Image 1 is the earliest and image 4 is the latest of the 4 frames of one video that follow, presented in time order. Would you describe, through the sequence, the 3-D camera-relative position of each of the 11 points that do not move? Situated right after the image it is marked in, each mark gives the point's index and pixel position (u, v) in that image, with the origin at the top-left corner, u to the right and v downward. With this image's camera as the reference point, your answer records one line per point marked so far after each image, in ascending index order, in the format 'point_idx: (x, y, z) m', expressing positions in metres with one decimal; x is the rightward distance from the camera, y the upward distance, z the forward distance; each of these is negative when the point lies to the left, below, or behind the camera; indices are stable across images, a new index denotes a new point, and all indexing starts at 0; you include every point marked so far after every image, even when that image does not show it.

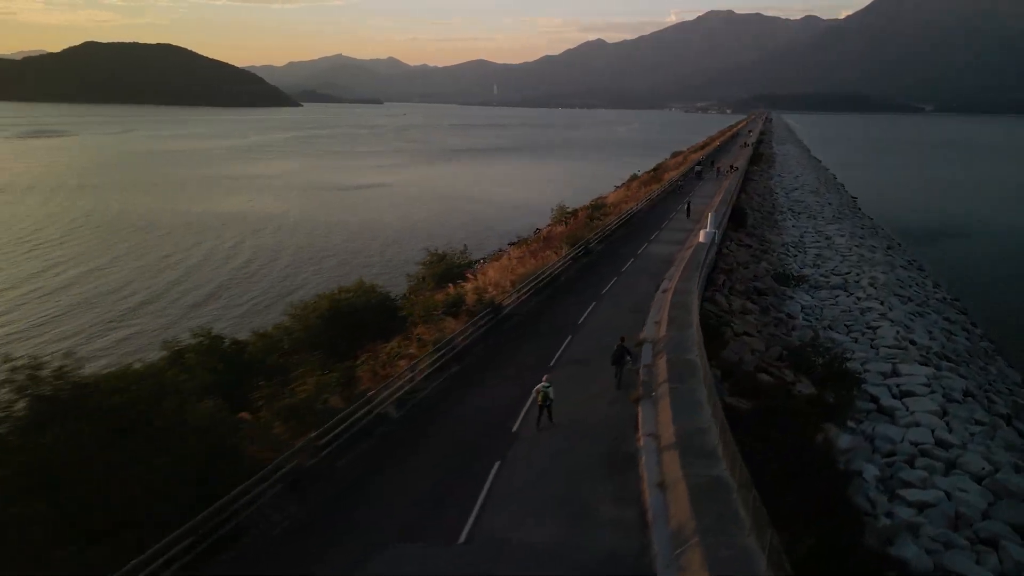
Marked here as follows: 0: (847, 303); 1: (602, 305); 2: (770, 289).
0: (+8.6, -0.4, +19.8) m
1: (+1.6, -0.3, +14.1) m
2: (+6.3, -0.1, +19.0) m
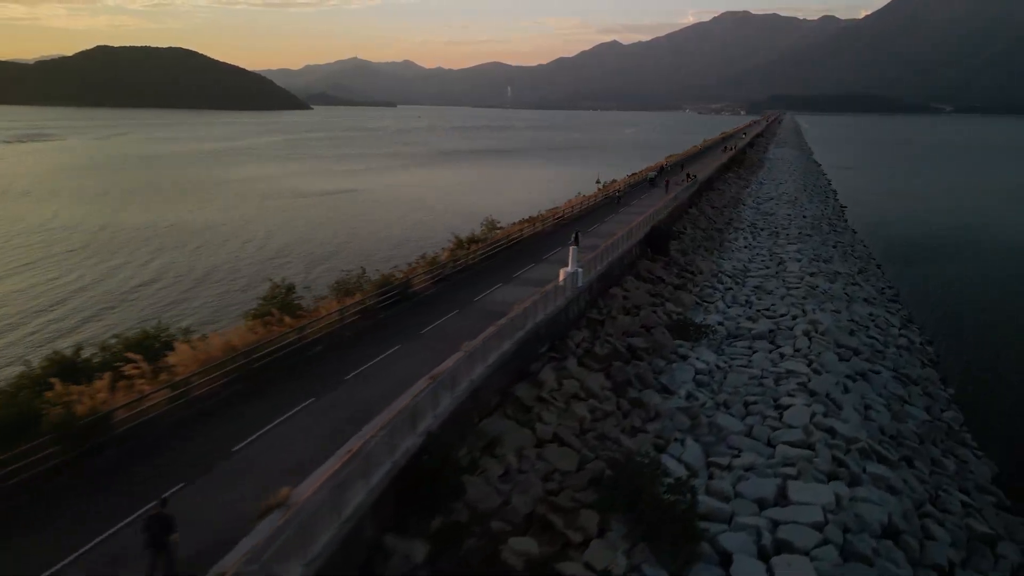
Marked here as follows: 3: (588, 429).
0: (+4.9, -1.5, +15.1) m
1: (-2.2, -1.3, +9.5) m
2: (+2.6, -1.2, +14.3) m
3: (+1.0, -1.9, +10.3) m
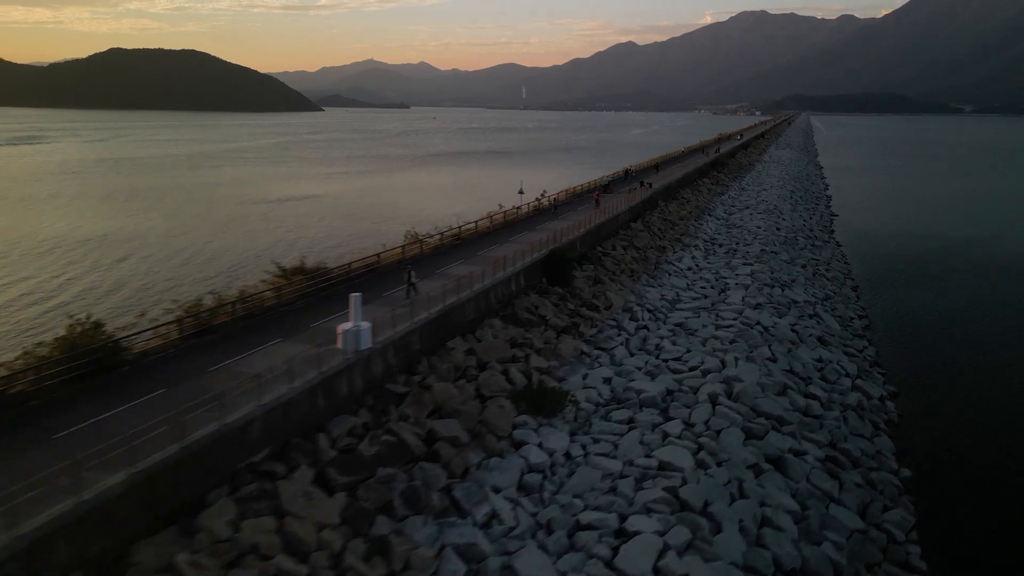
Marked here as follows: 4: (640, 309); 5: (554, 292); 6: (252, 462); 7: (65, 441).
0: (+1.7, -2.3, +11.1) m
1: (-5.4, -2.1, +5.6) m
2: (-0.6, -2.0, +10.3) m
3: (-2.2, -2.7, +6.4) m
4: (+3.0, -0.5, +18.3) m
5: (+0.9, -0.1, +17.0) m
6: (-2.7, -1.8, +8.1) m
7: (-4.4, -1.5, +7.8) m
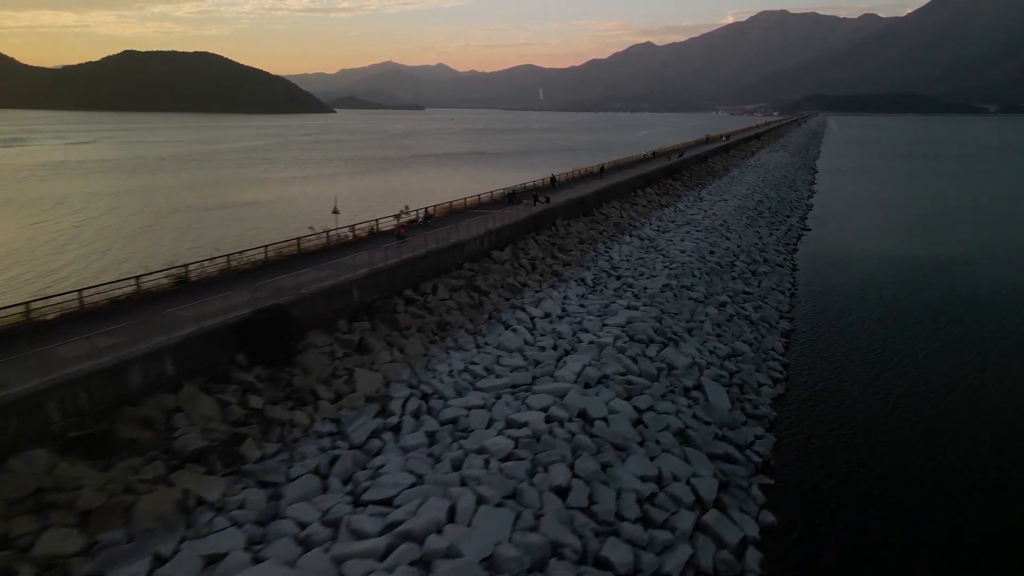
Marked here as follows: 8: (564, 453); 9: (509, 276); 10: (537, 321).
0: (-3.2, -3.5, +5.3) m
1: (-10.4, -3.3, 0.0) m
2: (-5.5, -3.2, +4.6) m
3: (-7.2, -3.9, +0.7) m
4: (-1.7, -1.7, +12.5) m
5: (-3.8, -1.3, +11.2) m
6: (-7.7, -3.0, +2.4) m
7: (-9.4, -2.7, +2.1) m
8: (+0.8, -2.4, +11.2) m
9: (0.0, +0.4, +19.7) m
10: (+0.6, -0.7, +17.3) m
